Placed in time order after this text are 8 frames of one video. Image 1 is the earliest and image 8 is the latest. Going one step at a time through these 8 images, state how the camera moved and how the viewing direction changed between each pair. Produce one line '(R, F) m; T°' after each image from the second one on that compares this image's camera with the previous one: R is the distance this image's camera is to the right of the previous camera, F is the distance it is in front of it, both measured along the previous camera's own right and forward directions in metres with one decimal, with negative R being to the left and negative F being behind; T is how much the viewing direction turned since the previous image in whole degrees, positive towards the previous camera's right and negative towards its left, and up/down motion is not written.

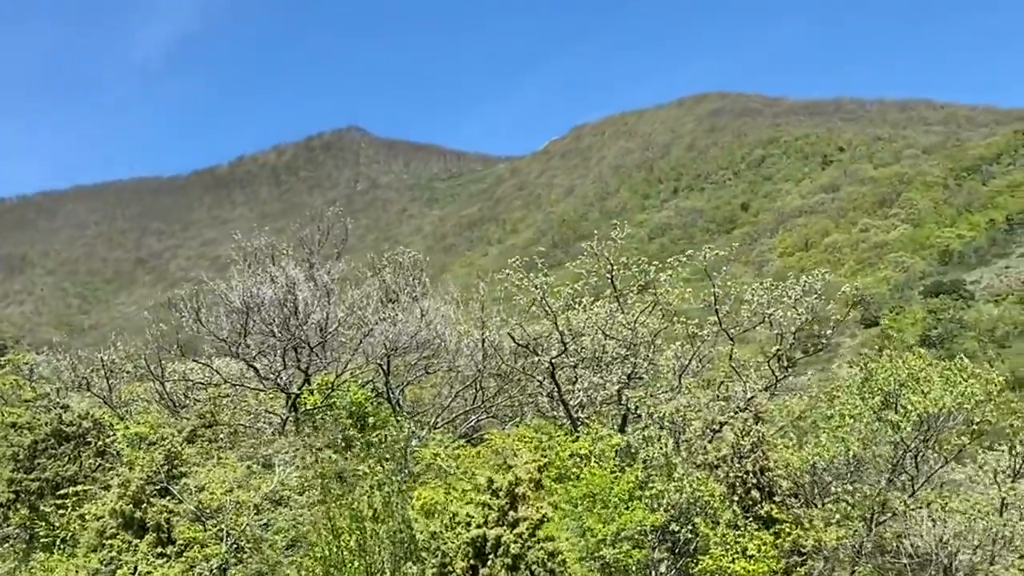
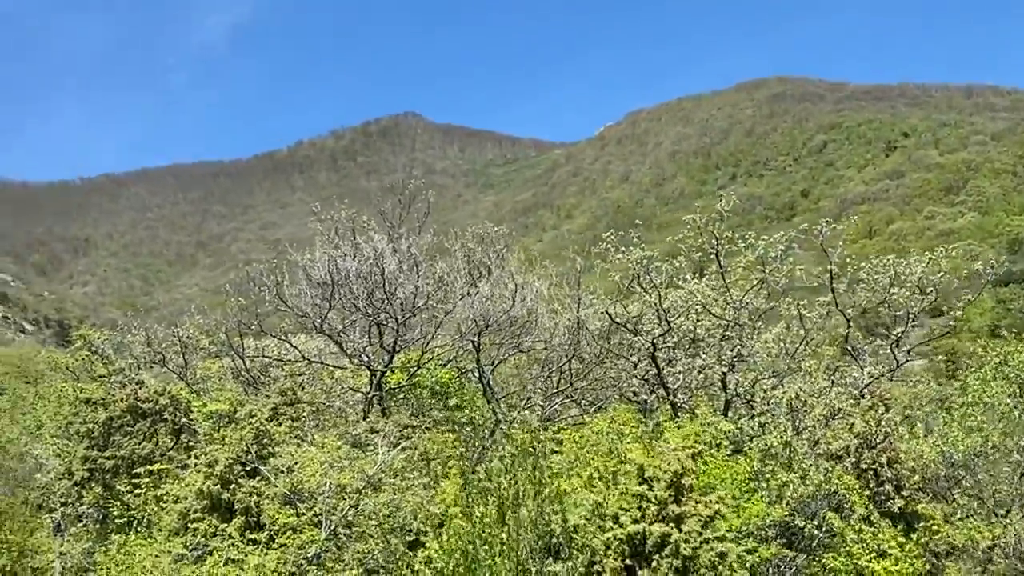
(-0.6, +0.9) m; -3°
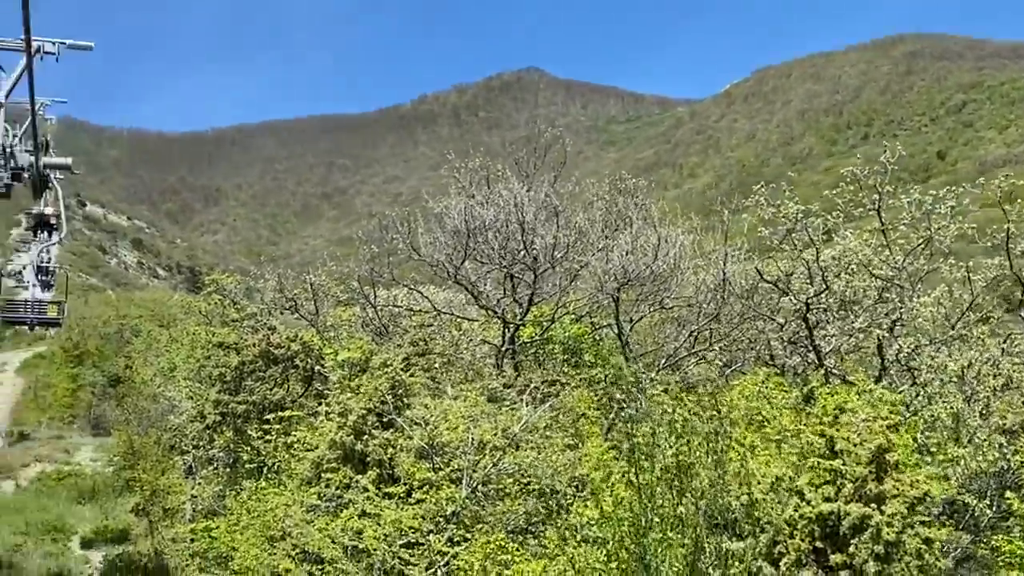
(-0.3, +0.6) m; -6°
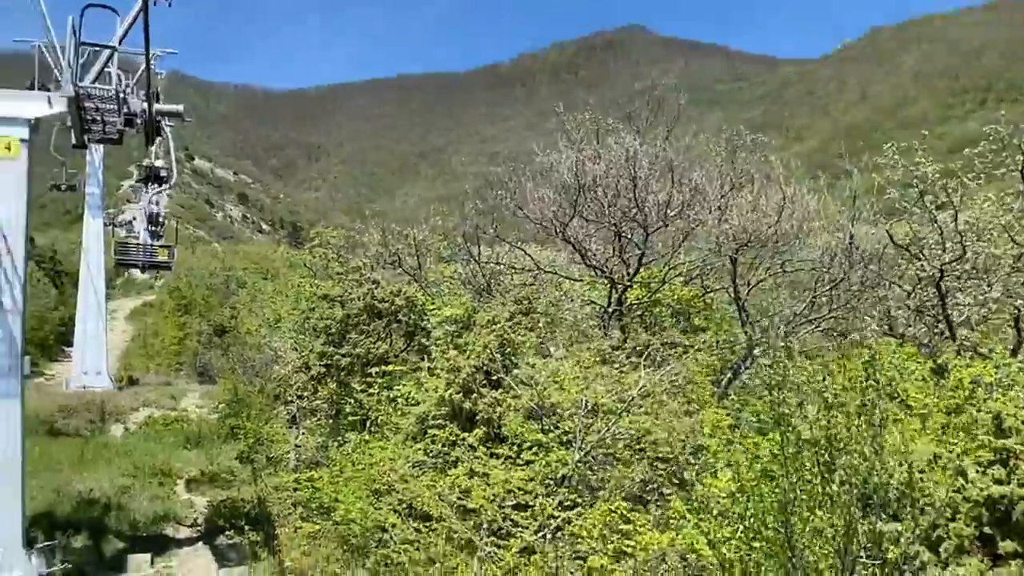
(-0.2, +0.4) m; -5°
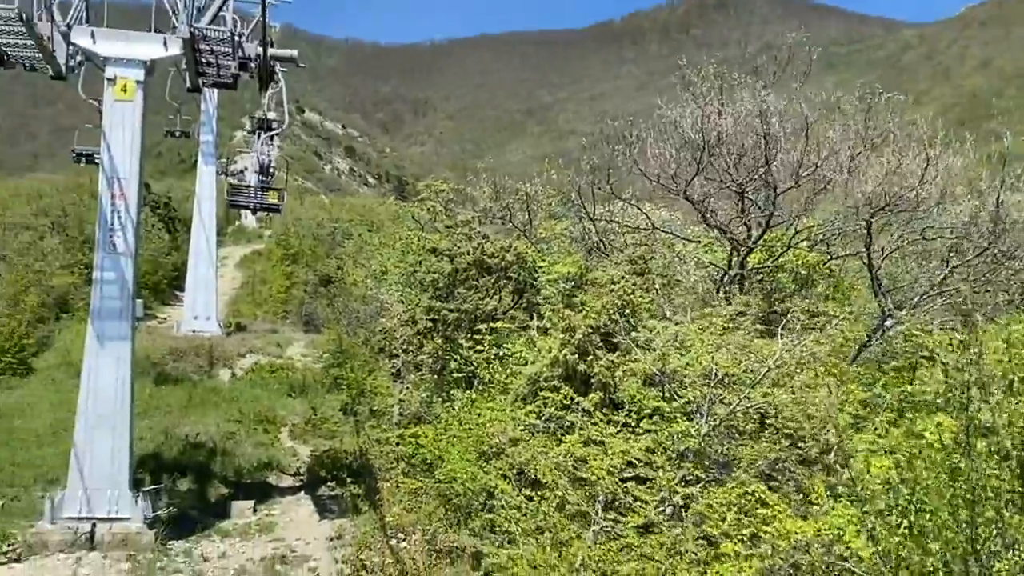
(-0.2, +0.5) m; -5°
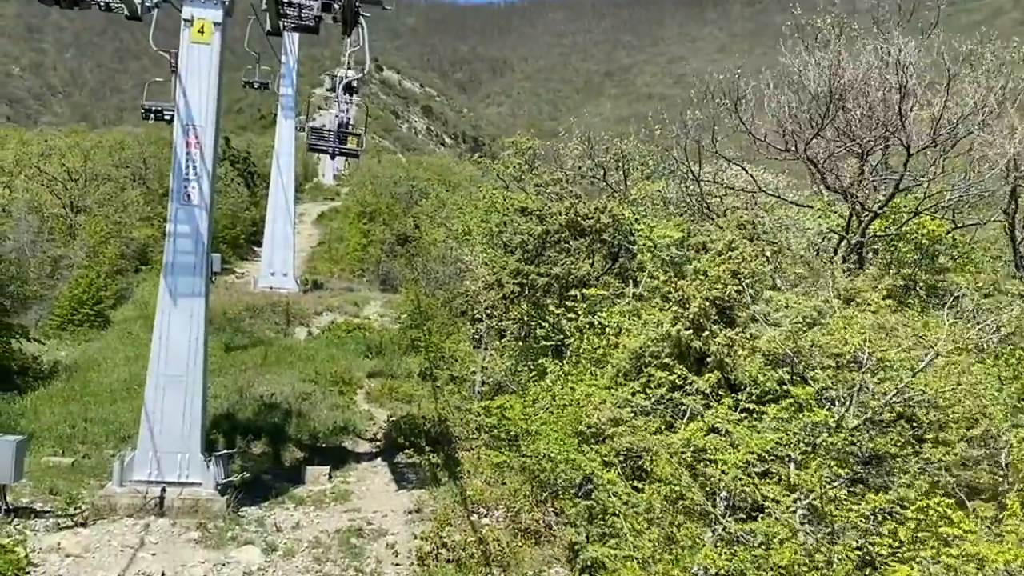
(-0.3, +0.9) m; -4°
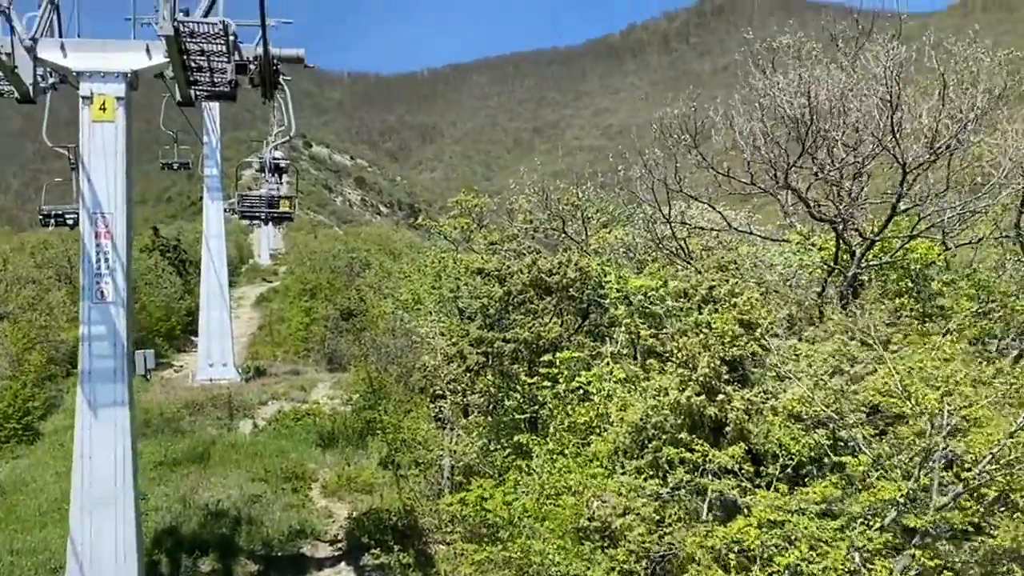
(-0.2, +1.3) m; +3°
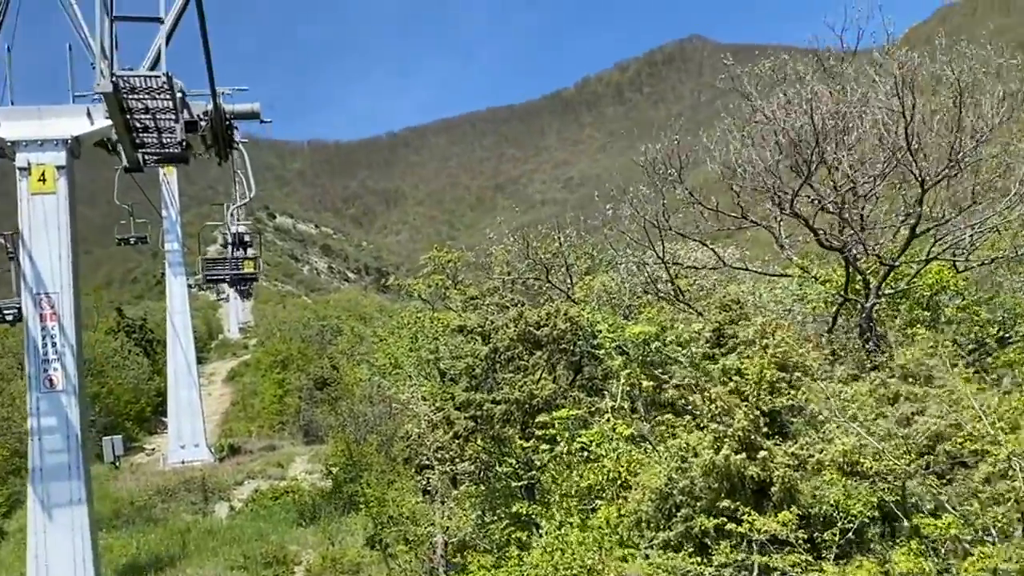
(-0.1, +0.9) m; +2°
